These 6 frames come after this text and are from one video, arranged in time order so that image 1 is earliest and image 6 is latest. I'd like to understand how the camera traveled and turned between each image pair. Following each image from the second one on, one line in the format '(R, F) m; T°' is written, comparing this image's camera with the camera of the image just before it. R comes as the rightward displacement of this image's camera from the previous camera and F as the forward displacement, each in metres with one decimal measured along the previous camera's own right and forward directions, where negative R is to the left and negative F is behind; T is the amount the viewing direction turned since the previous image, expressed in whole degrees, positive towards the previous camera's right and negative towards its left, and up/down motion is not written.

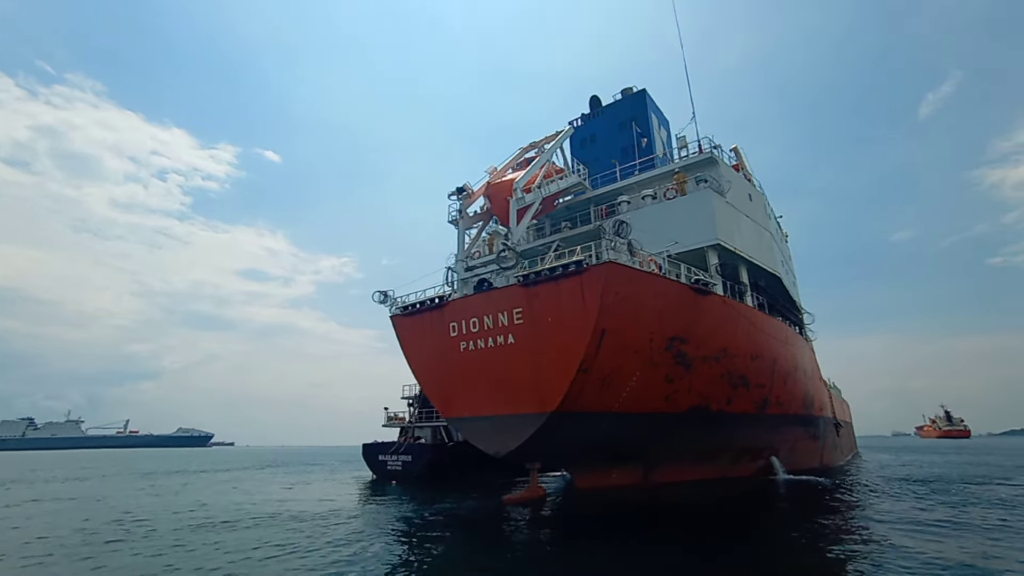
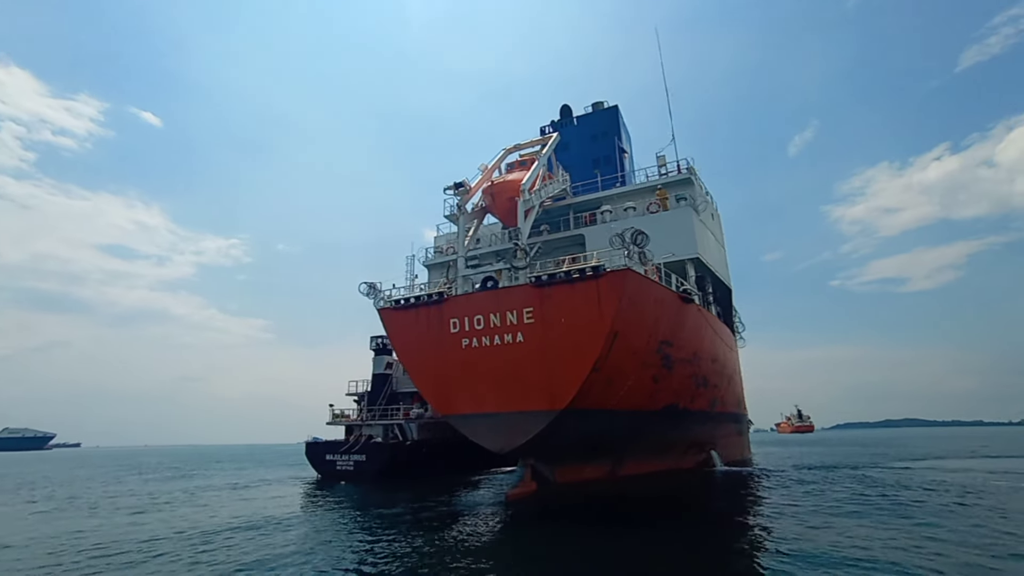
(-2.6, +0.1) m; +11°
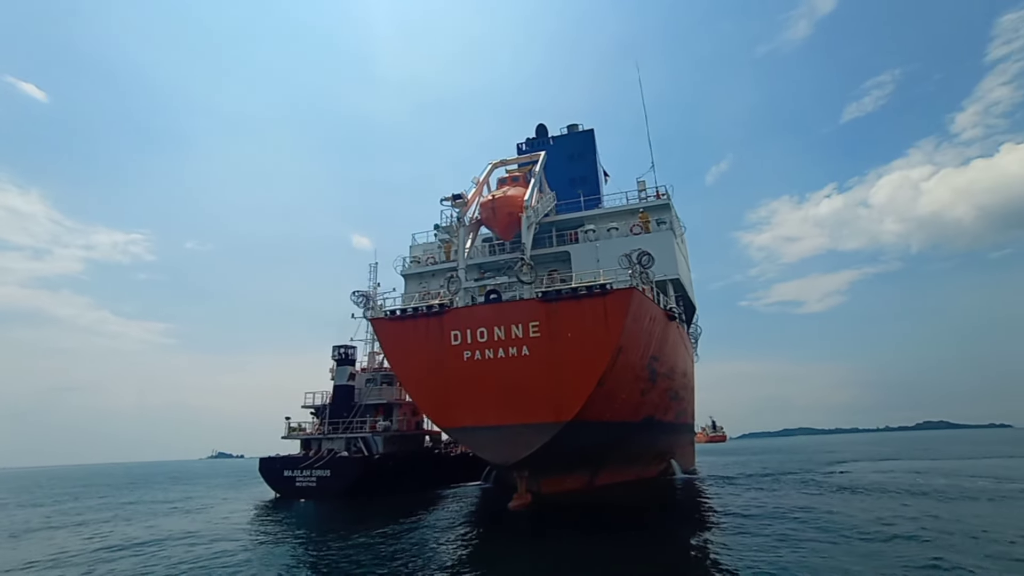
(-1.9, -0.1) m; +8°
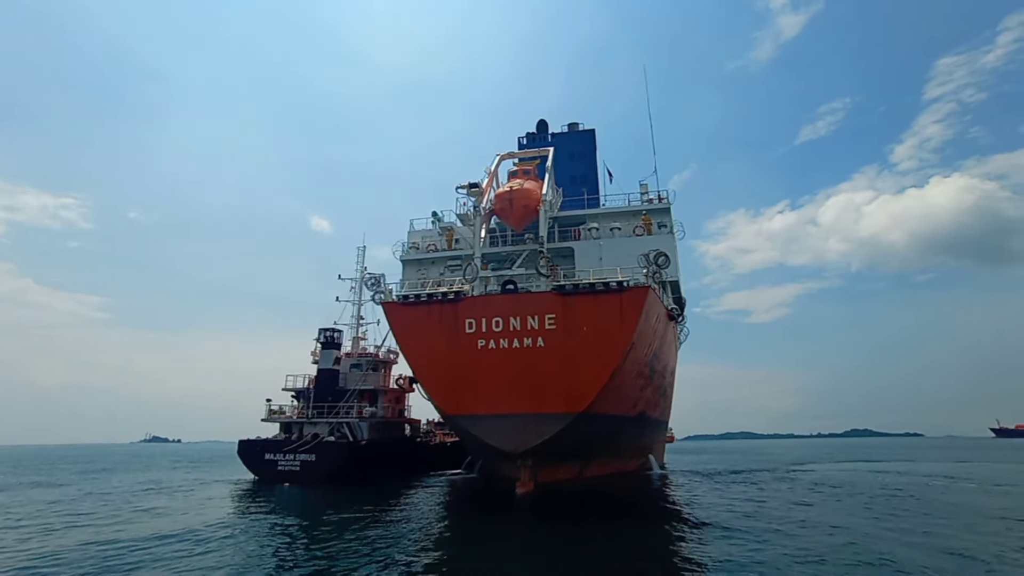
(-1.5, -0.1) m; +5°
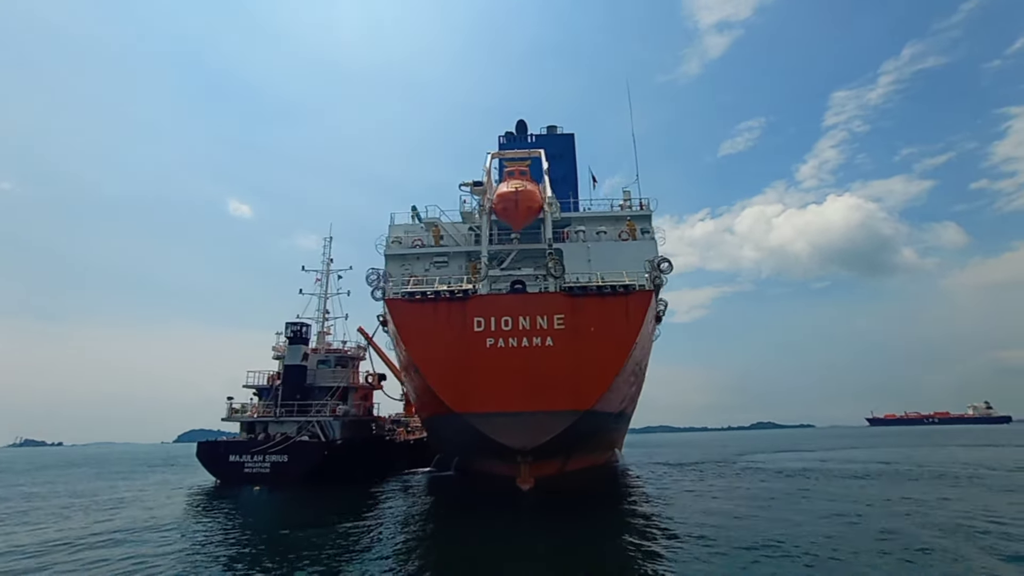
(-2.0, 0.0) m; +8°
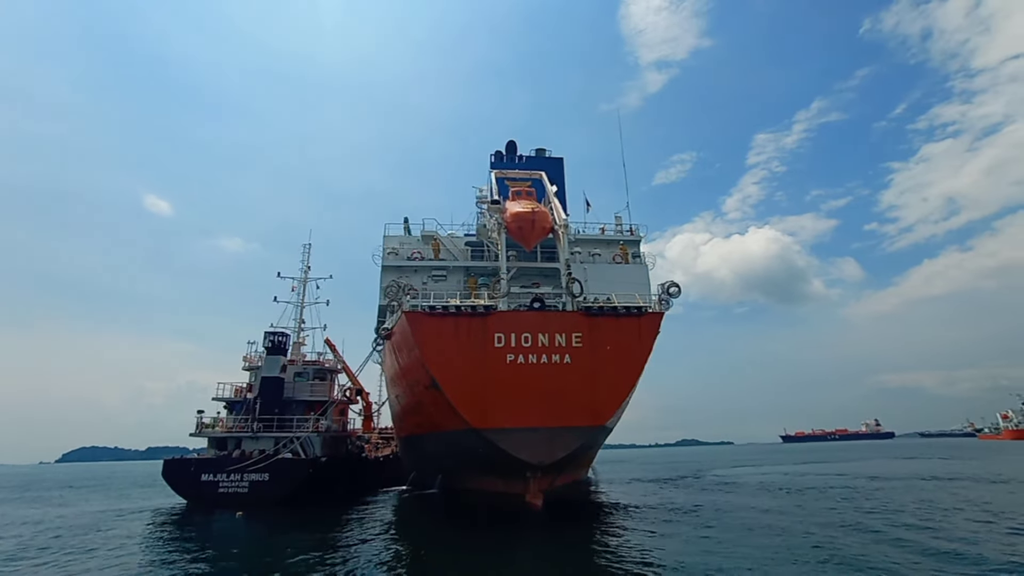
(-2.2, -0.1) m; +7°
